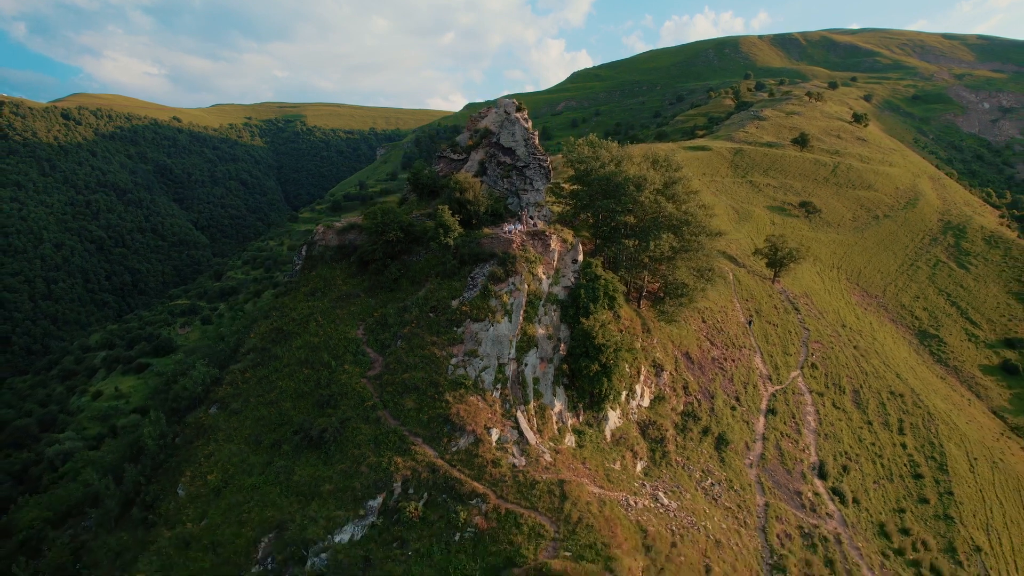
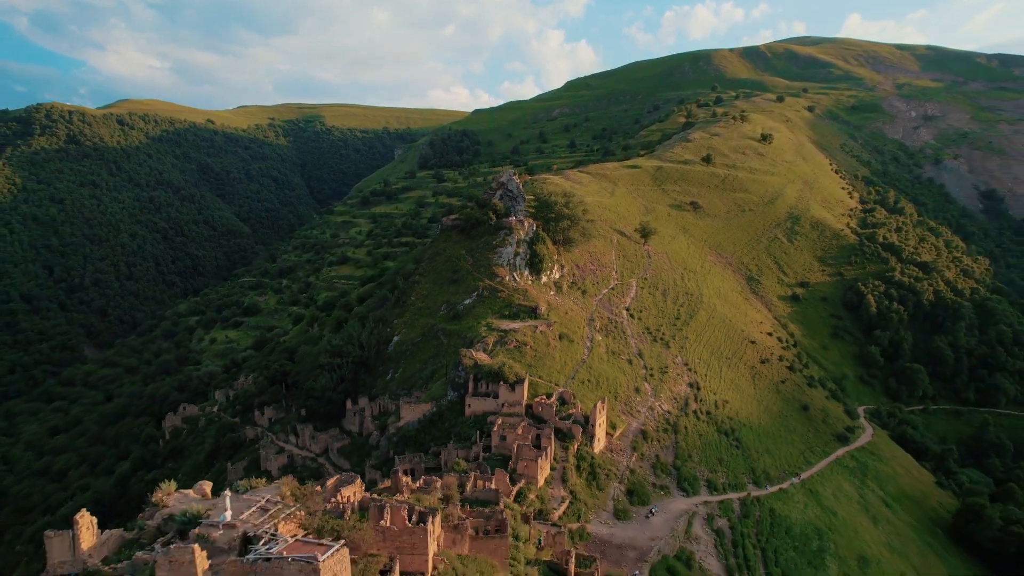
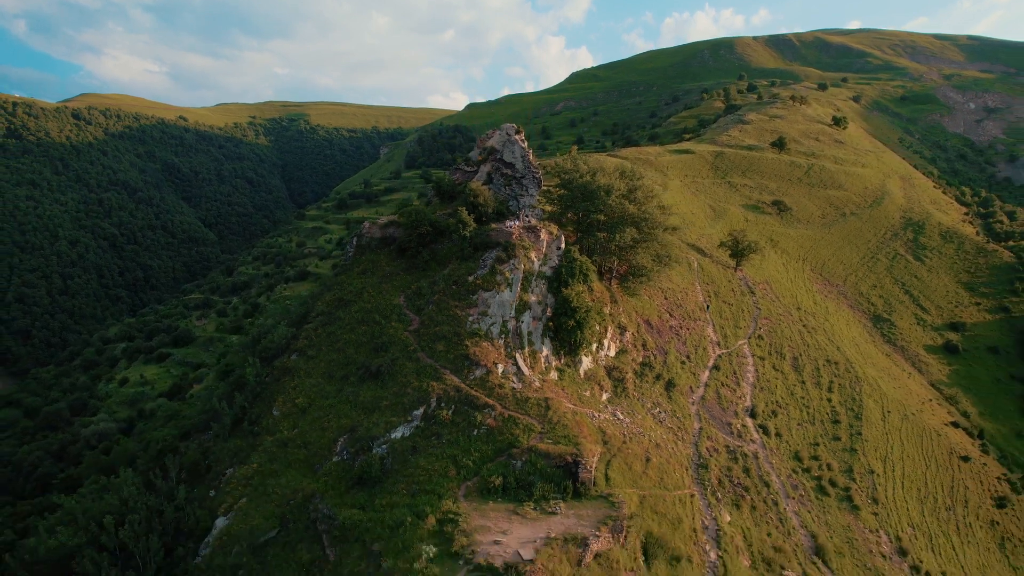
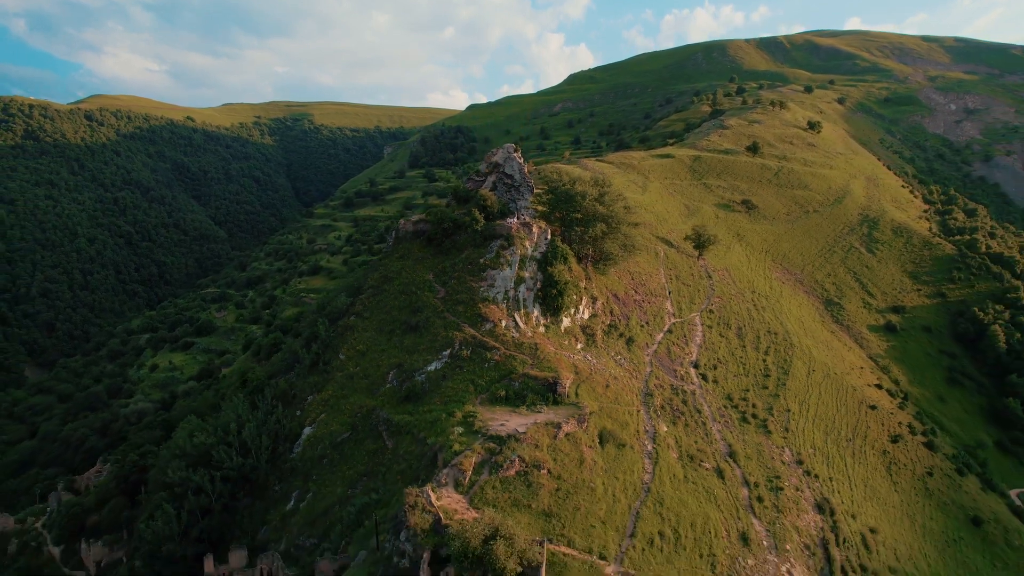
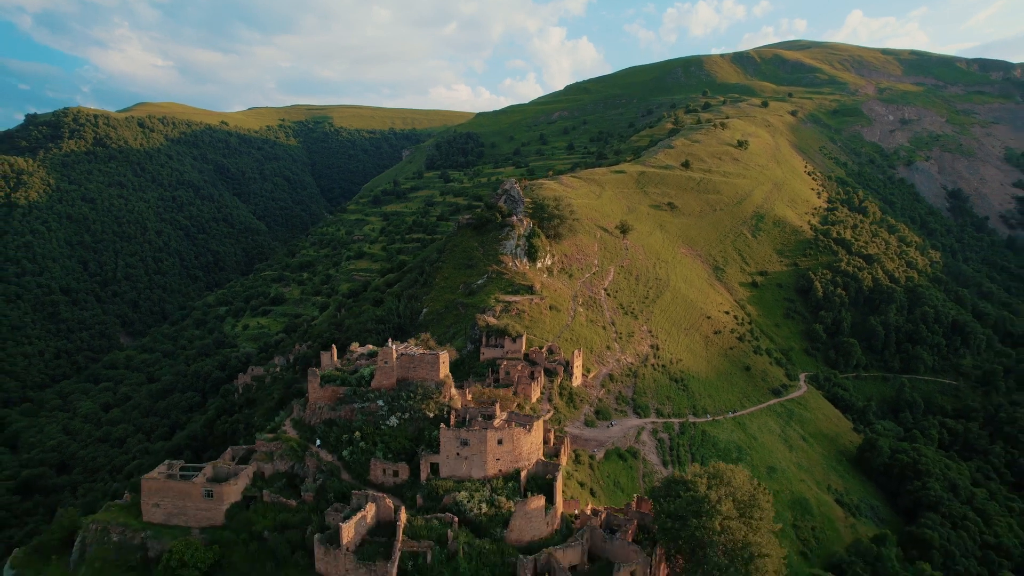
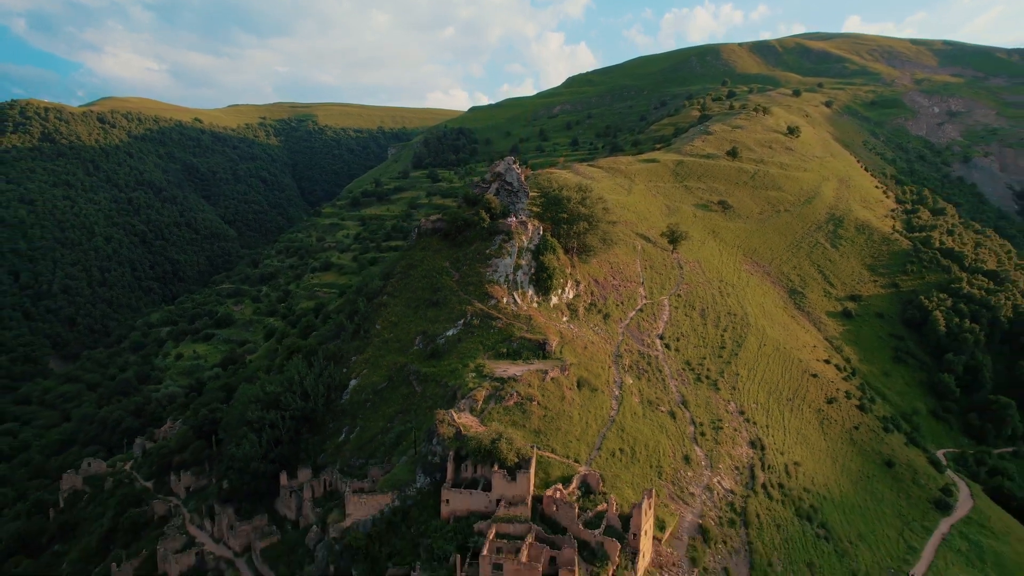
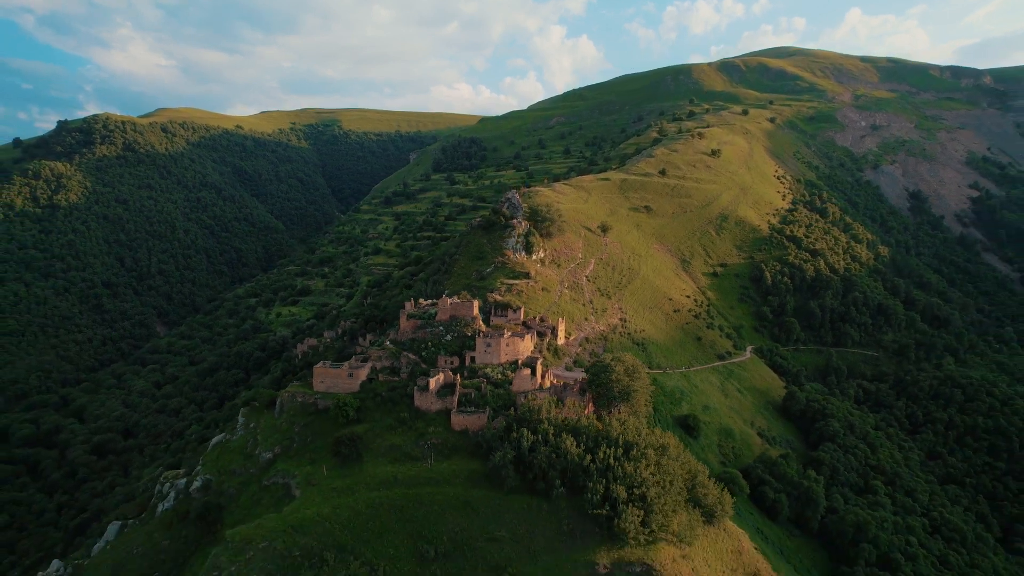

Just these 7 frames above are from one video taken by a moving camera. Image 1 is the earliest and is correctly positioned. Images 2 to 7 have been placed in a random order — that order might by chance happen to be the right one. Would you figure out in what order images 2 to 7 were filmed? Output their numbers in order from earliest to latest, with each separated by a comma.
3, 4, 6, 2, 5, 7
